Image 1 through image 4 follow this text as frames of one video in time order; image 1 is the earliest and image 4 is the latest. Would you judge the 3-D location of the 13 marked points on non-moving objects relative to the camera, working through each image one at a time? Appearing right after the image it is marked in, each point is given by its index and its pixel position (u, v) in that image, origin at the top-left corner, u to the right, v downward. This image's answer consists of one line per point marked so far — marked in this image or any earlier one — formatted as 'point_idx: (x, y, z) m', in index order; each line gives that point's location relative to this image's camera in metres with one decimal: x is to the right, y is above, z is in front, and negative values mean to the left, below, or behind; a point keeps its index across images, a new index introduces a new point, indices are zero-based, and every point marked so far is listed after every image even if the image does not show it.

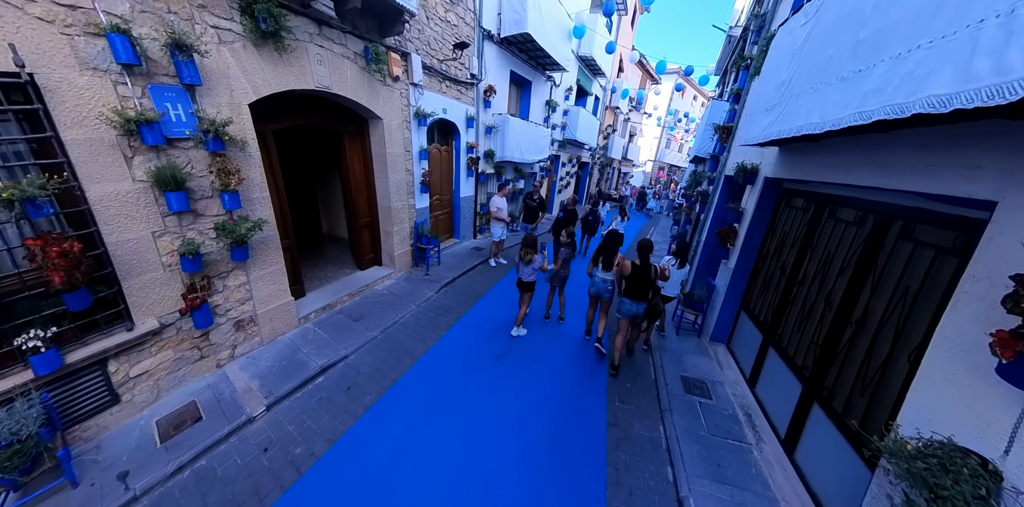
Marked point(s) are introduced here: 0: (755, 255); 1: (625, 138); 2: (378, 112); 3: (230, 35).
0: (+3.0, 0.0, +3.6) m
1: (+7.0, +7.2, +18.4) m
2: (-2.1, +2.1, +4.6) m
3: (-2.9, +2.2, +3.1) m
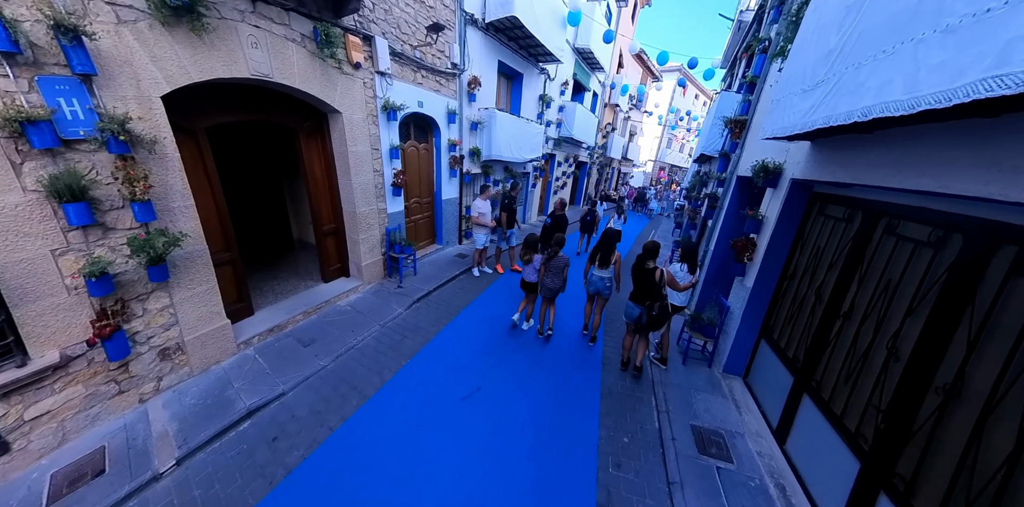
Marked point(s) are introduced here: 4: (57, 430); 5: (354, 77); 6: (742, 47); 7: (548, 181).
0: (+2.7, -0.2, +3.0) m
1: (+6.8, +7.0, +17.8) m
2: (-2.3, +2.0, +4.0) m
3: (-3.2, +2.0, +2.5) m
4: (-4.1, -1.6, +2.6) m
5: (-2.2, +2.4, +4.1) m
6: (+4.4, +4.0, +5.7) m
7: (+1.3, +2.6, +10.6) m
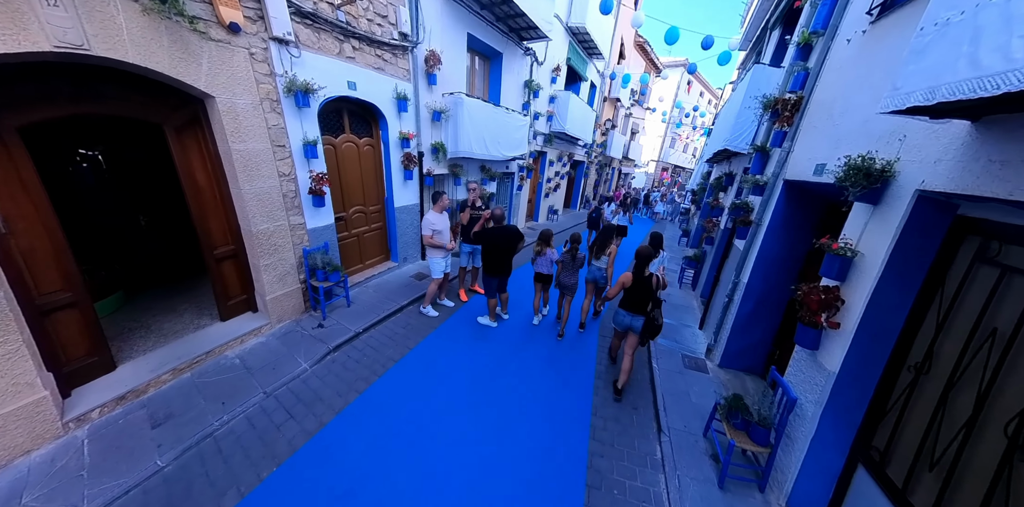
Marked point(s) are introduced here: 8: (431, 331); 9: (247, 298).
0: (+2.2, -0.6, +1.7) m
1: (+6.4, +6.7, +16.4) m
2: (-2.8, +1.6, +2.8) m
3: (-3.7, +1.7, +1.2) m
4: (-4.6, -2.0, +1.4) m
5: (-2.7, +2.0, +2.8) m
6: (+3.9, +3.6, +4.4) m
7: (+0.8, +2.2, +9.3) m
8: (-1.0, -1.0, +3.9) m
9: (-3.3, -0.6, +3.7) m
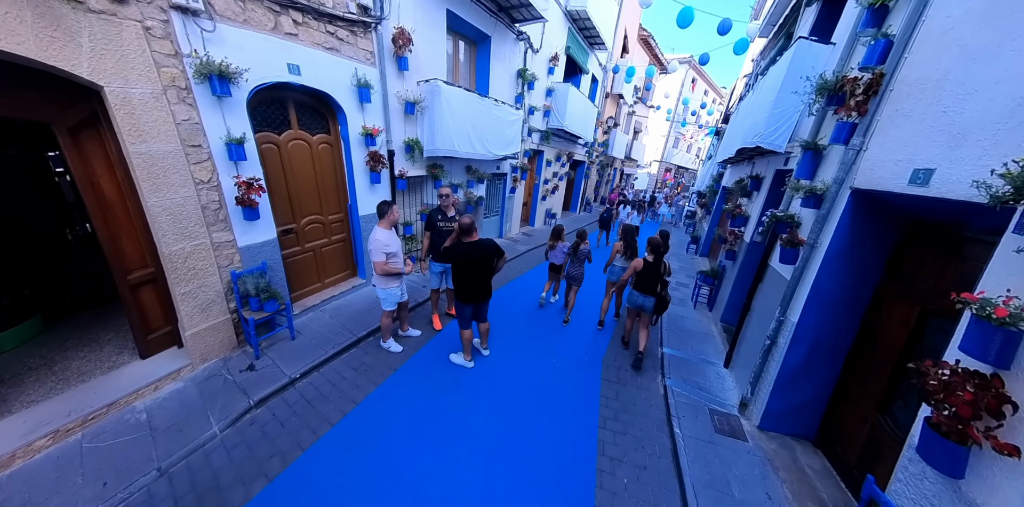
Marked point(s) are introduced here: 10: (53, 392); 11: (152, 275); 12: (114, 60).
0: (+2.0, -0.9, +1.0) m
1: (+6.3, +6.5, +15.6) m
2: (-3.0, +1.3, +2.0) m
3: (-3.9, +1.4, +0.5) m
4: (-4.8, -2.3, +0.7) m
5: (-2.8, +1.8, +2.1) m
6: (+3.8, +3.4, +3.6) m
7: (+0.7, +2.0, +8.5) m
8: (-1.2, -1.3, +3.1) m
9: (-3.5, -0.9, +3.0) m
10: (-4.3, -1.3, +2.7) m
11: (-3.5, -0.3, +2.7) m
12: (-2.9, +1.4, +2.1) m
